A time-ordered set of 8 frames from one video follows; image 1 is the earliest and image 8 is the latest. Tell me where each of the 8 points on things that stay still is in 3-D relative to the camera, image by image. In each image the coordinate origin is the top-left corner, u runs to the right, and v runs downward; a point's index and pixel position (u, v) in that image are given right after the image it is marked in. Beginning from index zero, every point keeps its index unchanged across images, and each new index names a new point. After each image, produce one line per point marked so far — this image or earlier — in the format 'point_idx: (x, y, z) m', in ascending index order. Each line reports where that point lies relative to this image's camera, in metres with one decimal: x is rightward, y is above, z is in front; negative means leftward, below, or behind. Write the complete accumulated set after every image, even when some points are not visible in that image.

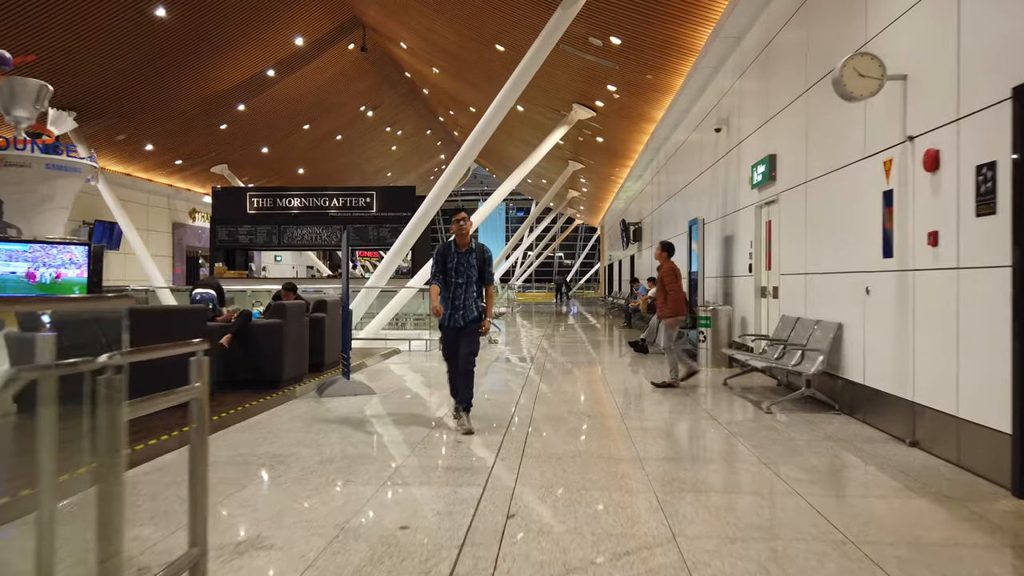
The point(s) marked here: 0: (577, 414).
0: (+0.6, -1.0, +6.4) m
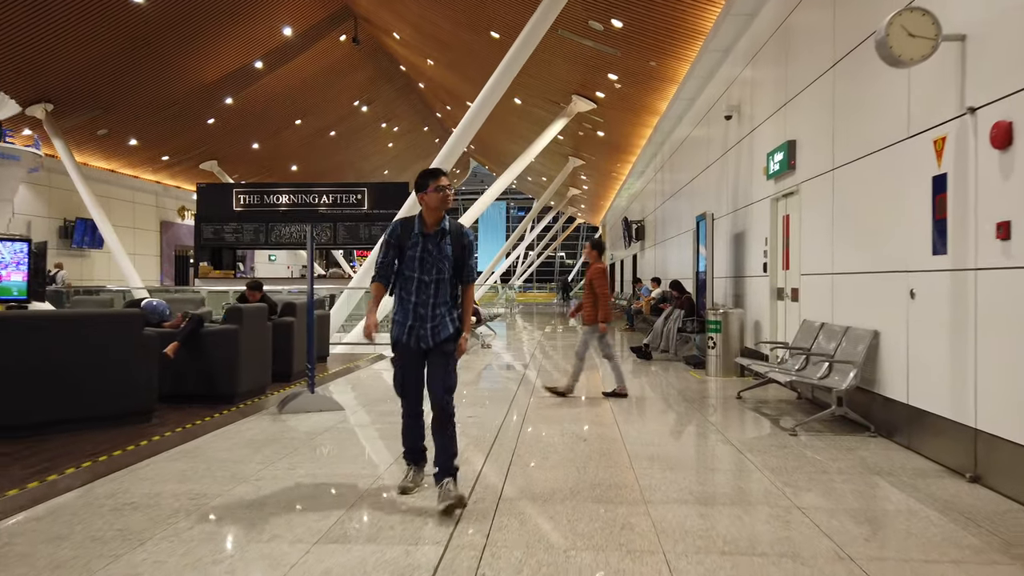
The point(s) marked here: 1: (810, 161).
0: (+0.5, -1.0, +5.6) m
1: (+2.4, +1.0, +6.1) m
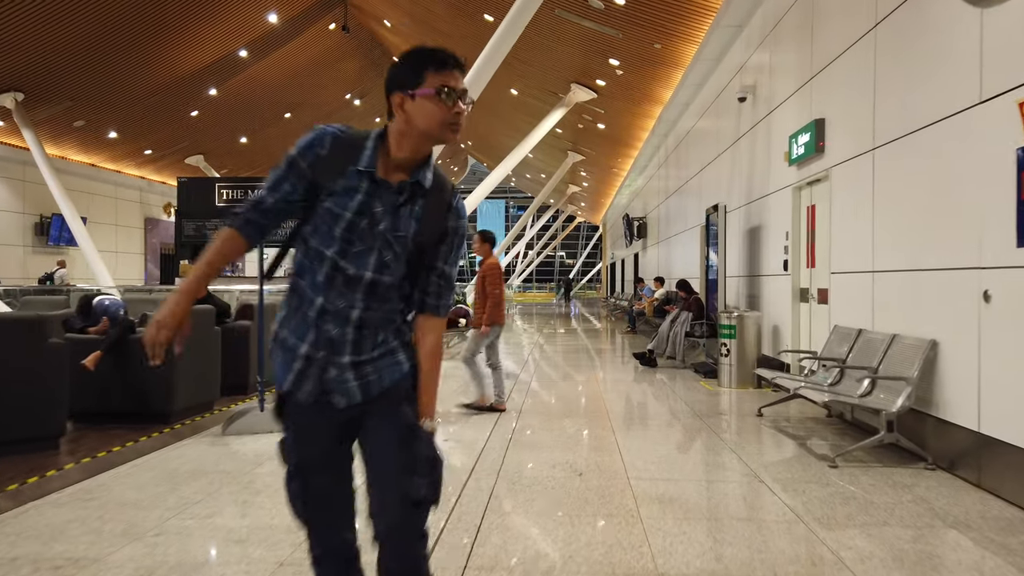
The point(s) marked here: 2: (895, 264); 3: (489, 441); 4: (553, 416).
0: (+0.4, -1.0, +4.8) m
1: (+2.3, +1.0, +5.2) m
2: (+2.3, +0.1, +4.4) m
3: (-0.1, -1.0, +4.8) m
4: (+0.3, -1.0, +6.1) m
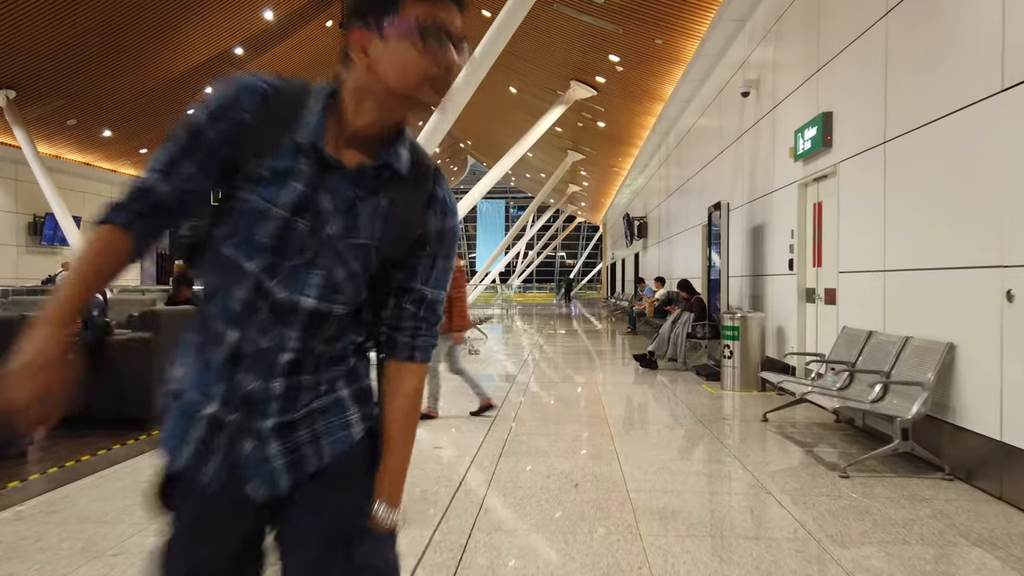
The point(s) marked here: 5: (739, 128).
0: (+0.3, -1.0, +4.6) m
1: (+2.3, +1.0, +5.0) m
2: (+2.2, +0.1, +4.2) m
3: (-0.2, -1.0, +4.6) m
4: (+0.3, -1.0, +5.8) m
5: (+2.6, +1.9, +8.7) m
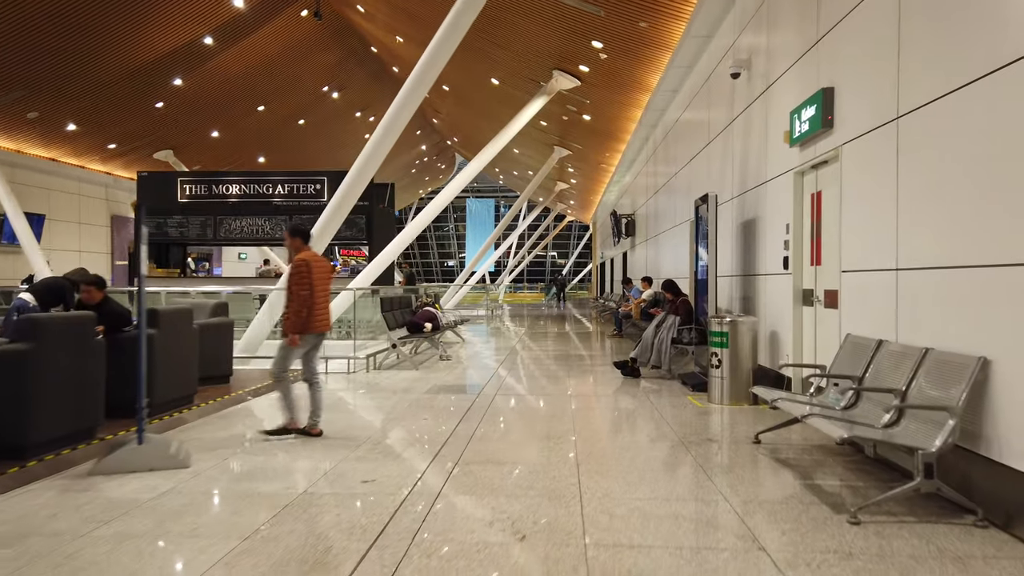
0: (0.0, -1.0, +3.9) m
1: (+2.0, +1.0, +4.3) m
2: (+2.0, +0.1, +3.5) m
3: (-0.5, -1.0, +3.9) m
4: (0.0, -1.0, +5.1) m
5: (+2.3, +1.8, +8.0) m
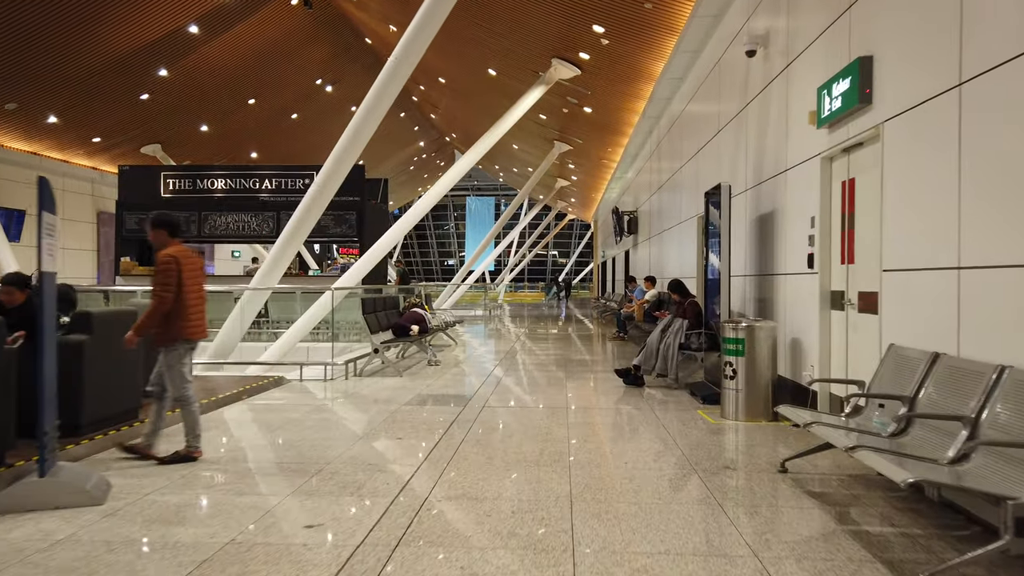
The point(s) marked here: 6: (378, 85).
0: (0.0, -1.0, +3.2) m
1: (+1.9, +1.0, +3.7) m
2: (+1.9, +0.1, +2.9) m
3: (-0.5, -1.0, +3.2) m
4: (-0.1, -1.0, +4.5) m
5: (+2.3, +1.8, +7.4) m
6: (-1.5, +2.2, +8.2) m
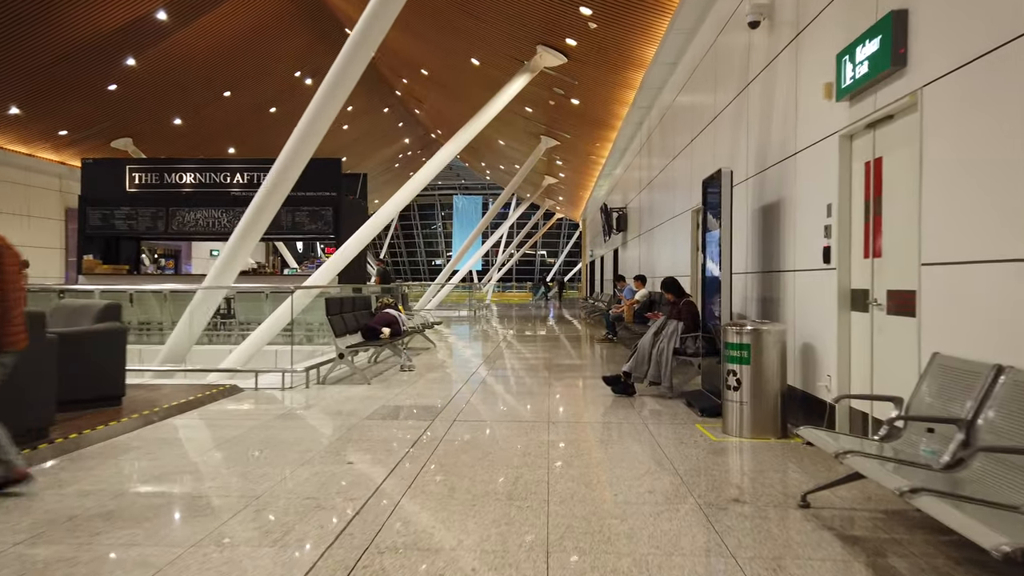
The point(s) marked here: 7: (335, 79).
0: (-0.2, -1.0, +2.5) m
1: (+1.8, +1.0, +3.0) m
2: (+1.7, +0.1, +2.2) m
3: (-0.7, -1.0, +2.5) m
4: (-0.2, -1.0, +3.8) m
5: (+2.1, +1.9, +6.7) m
6: (-1.7, +2.2, +7.6) m
7: (-1.8, +2.1, +7.5) m
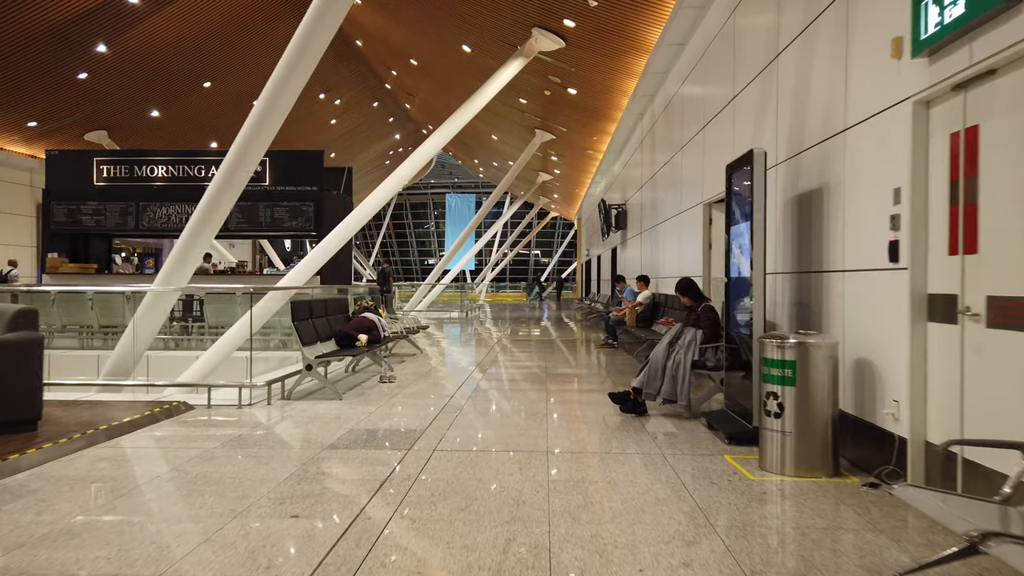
0: (-0.2, -1.0, +1.7) m
1: (+1.8, +1.0, +2.2) m
2: (+1.7, +0.1, +1.4) m
3: (-0.7, -1.0, +1.7) m
4: (-0.3, -1.0, +3.0) m
5: (+2.0, +1.8, +5.9) m
6: (-1.8, +2.2, +6.7) m
7: (-1.8, +2.1, +6.7) m
